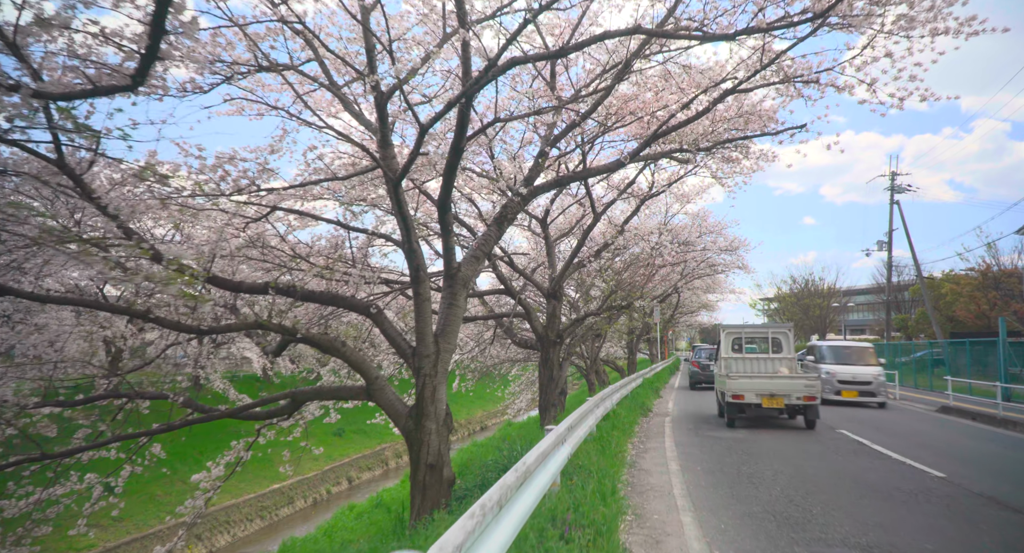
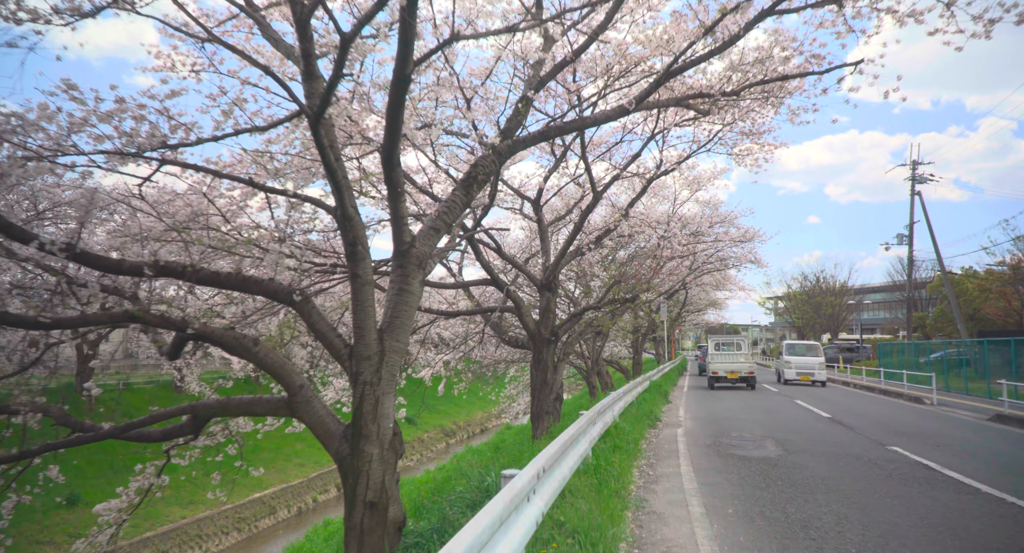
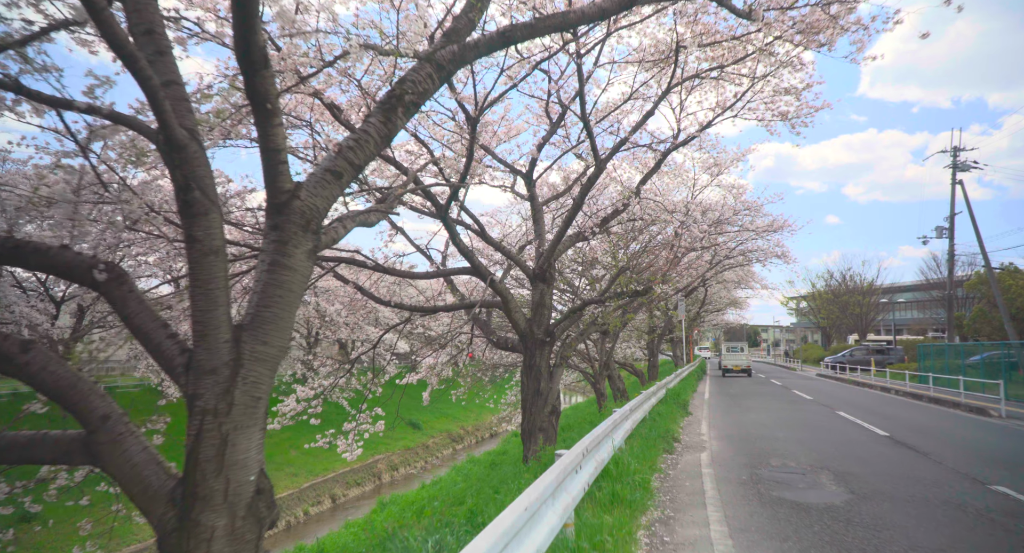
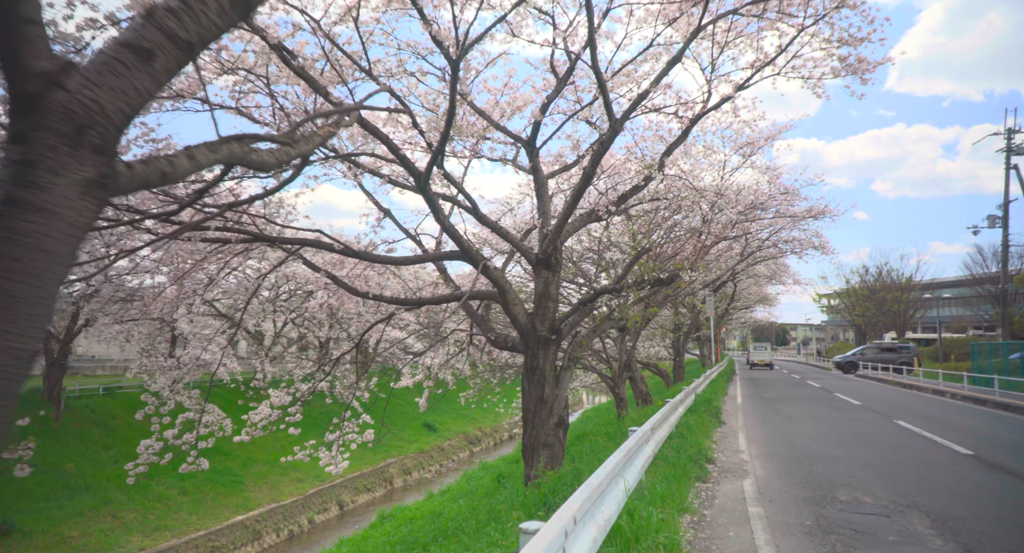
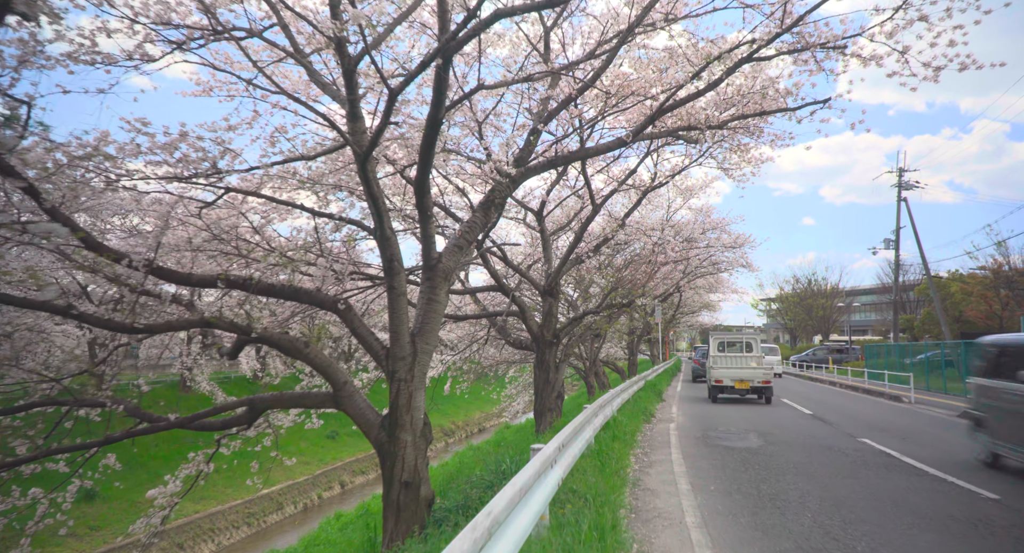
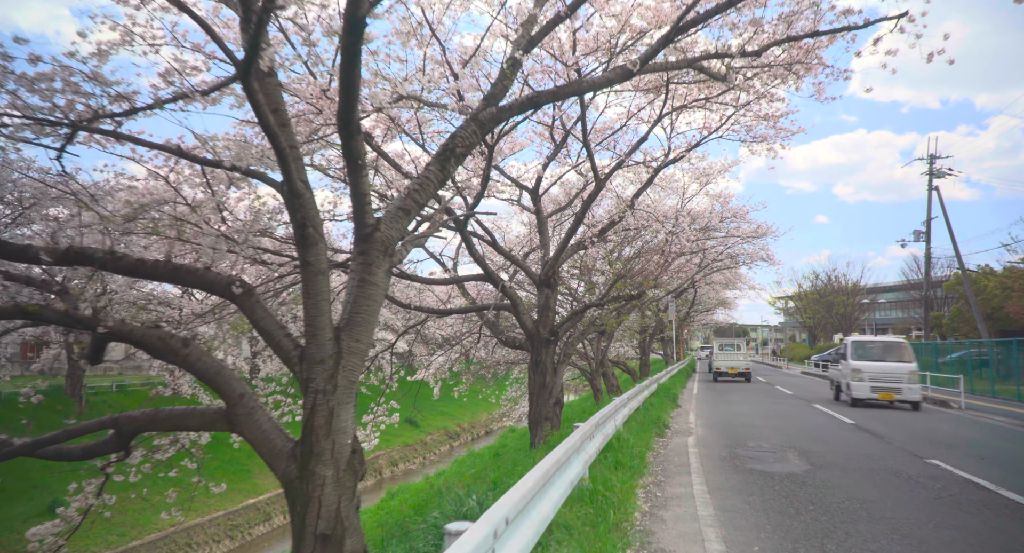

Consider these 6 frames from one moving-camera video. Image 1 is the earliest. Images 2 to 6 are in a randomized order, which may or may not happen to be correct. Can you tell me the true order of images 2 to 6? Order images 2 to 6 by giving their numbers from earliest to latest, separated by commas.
5, 2, 6, 3, 4
